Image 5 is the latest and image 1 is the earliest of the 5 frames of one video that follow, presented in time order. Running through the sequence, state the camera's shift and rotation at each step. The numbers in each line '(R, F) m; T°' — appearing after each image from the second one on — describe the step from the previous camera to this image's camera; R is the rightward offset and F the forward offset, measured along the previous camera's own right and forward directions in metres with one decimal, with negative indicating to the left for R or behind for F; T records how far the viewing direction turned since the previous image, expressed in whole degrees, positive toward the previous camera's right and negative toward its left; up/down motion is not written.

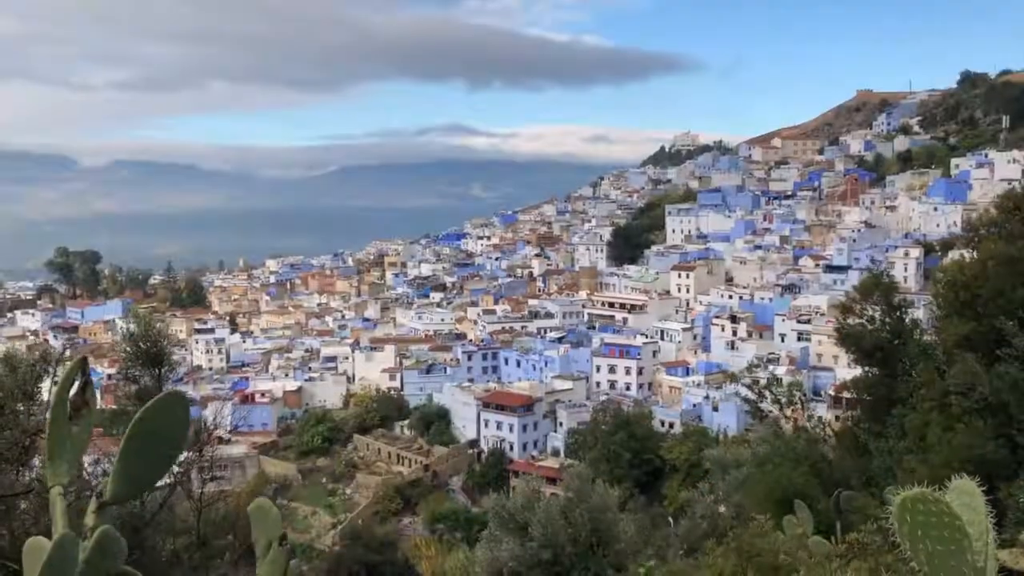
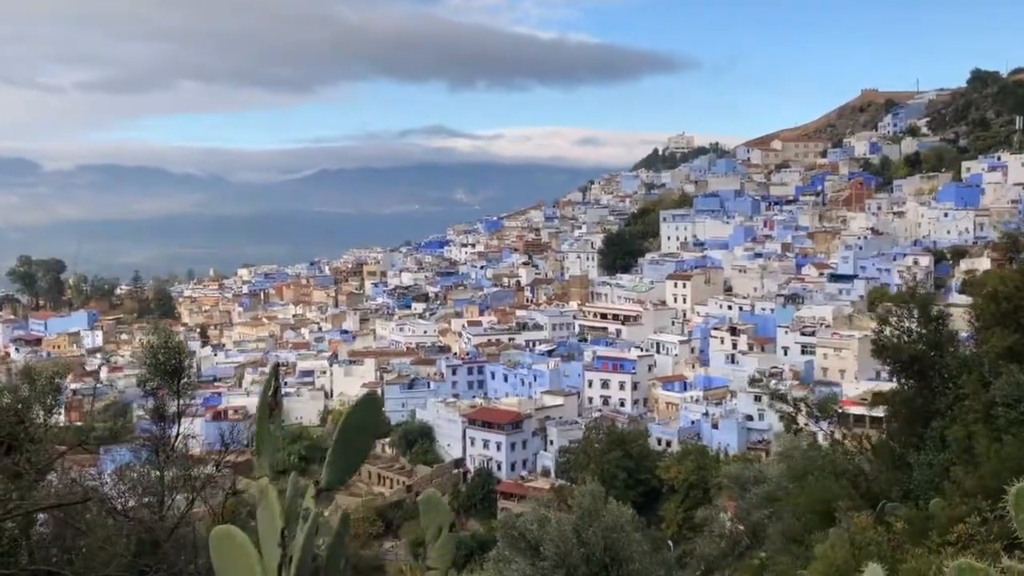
(-0.2, +1.4) m; +1°
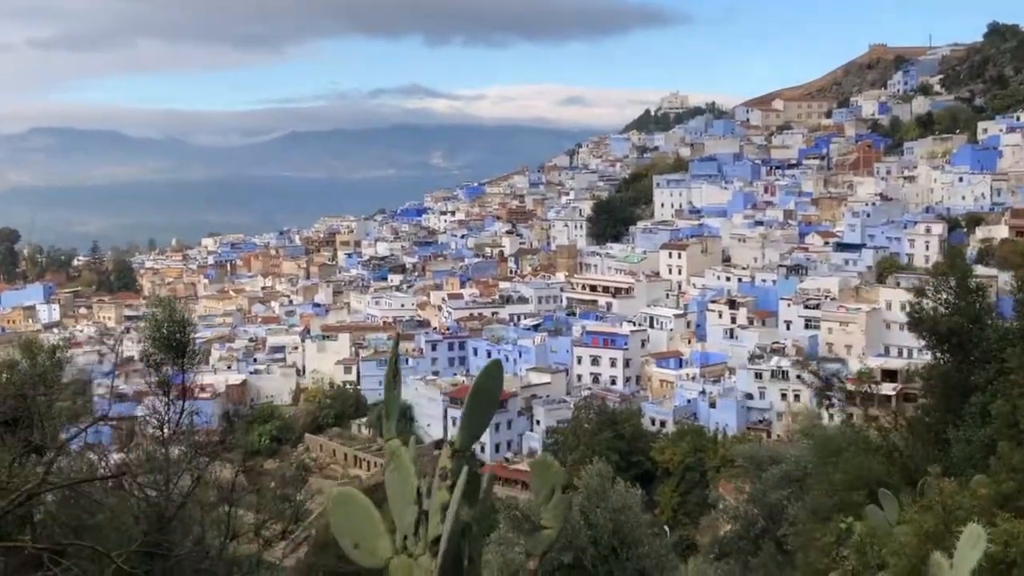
(-0.2, +1.6) m; +1°
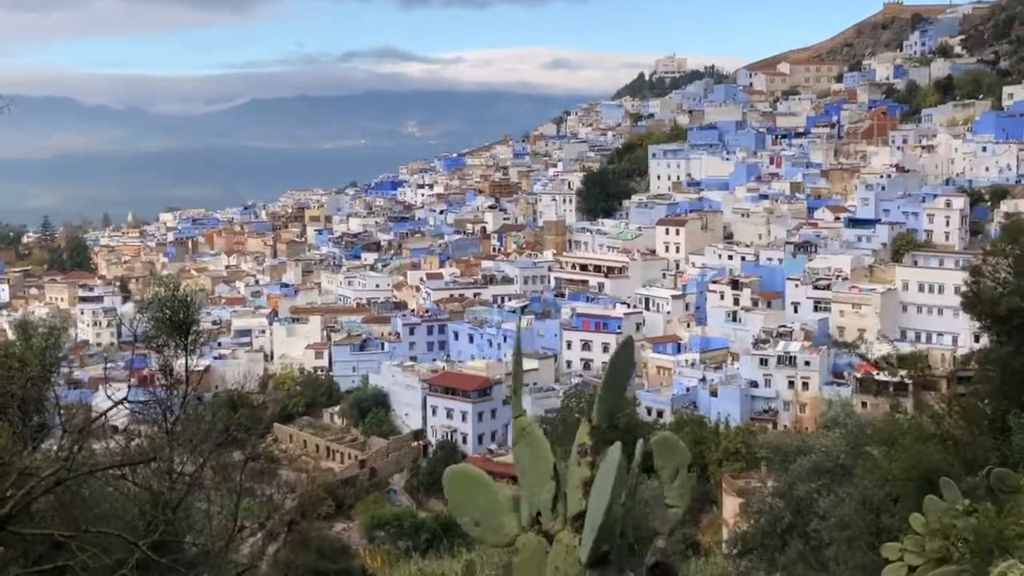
(-0.2, +1.8) m; +1°
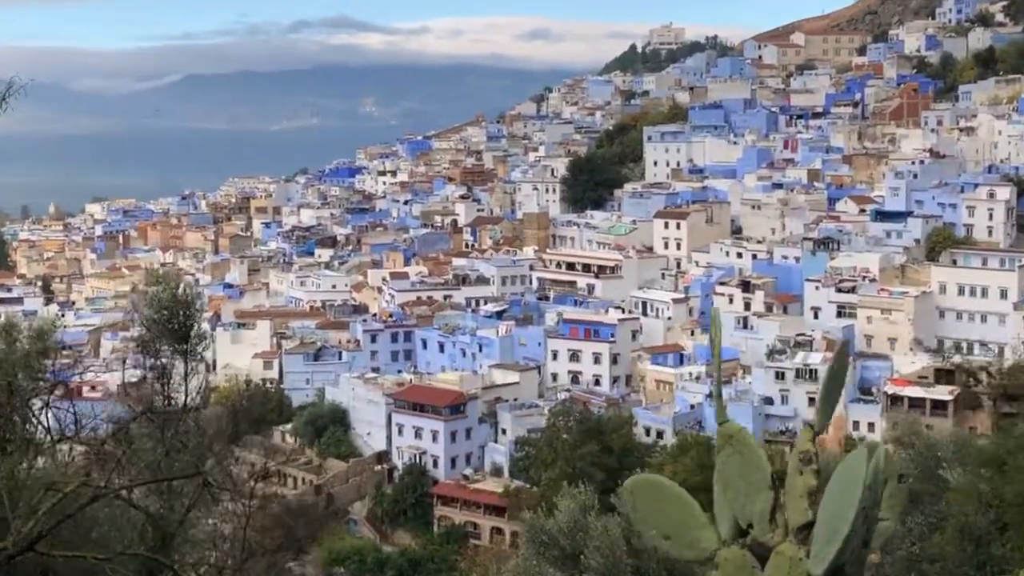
(-0.4, +2.7) m; +2°
